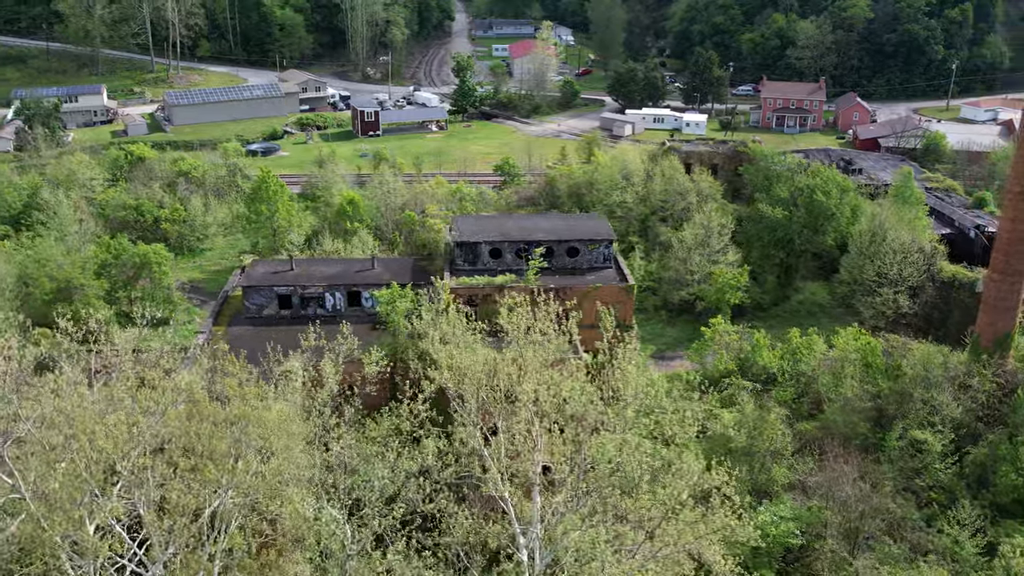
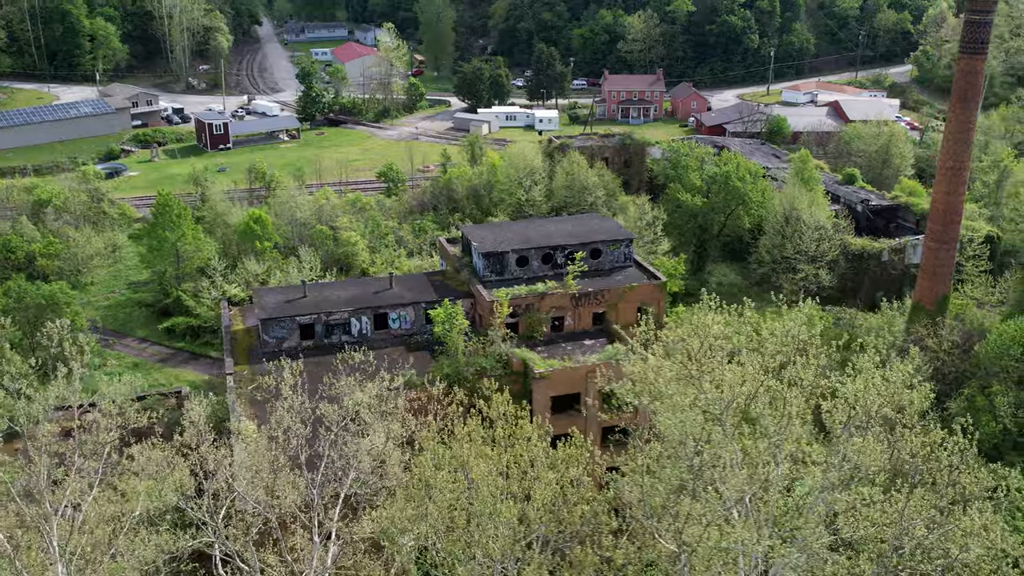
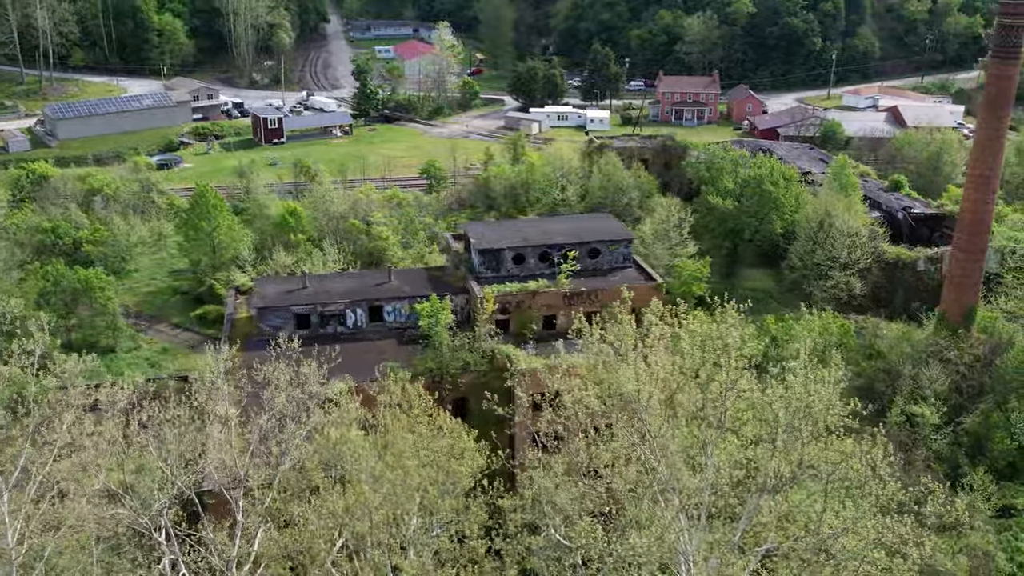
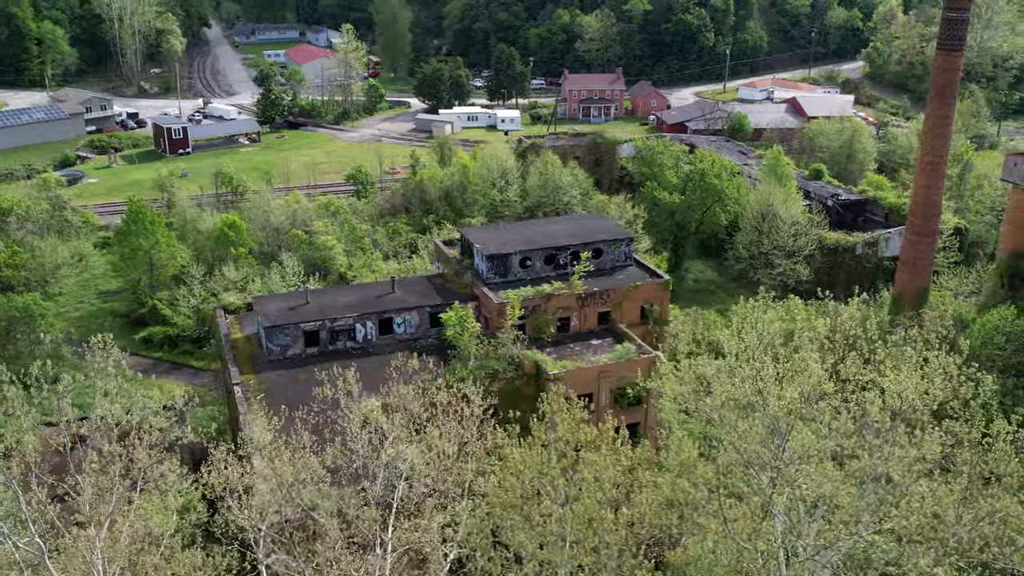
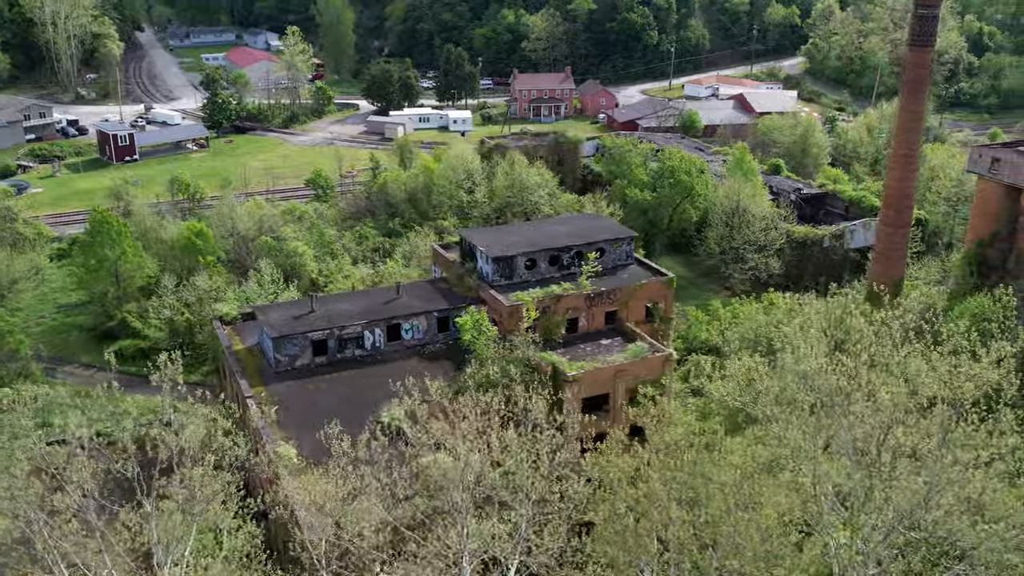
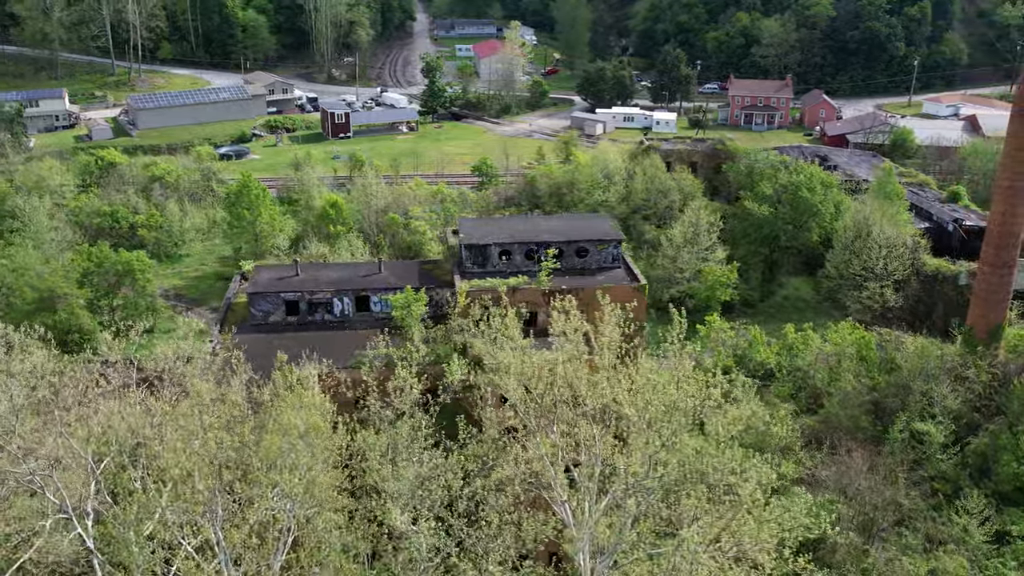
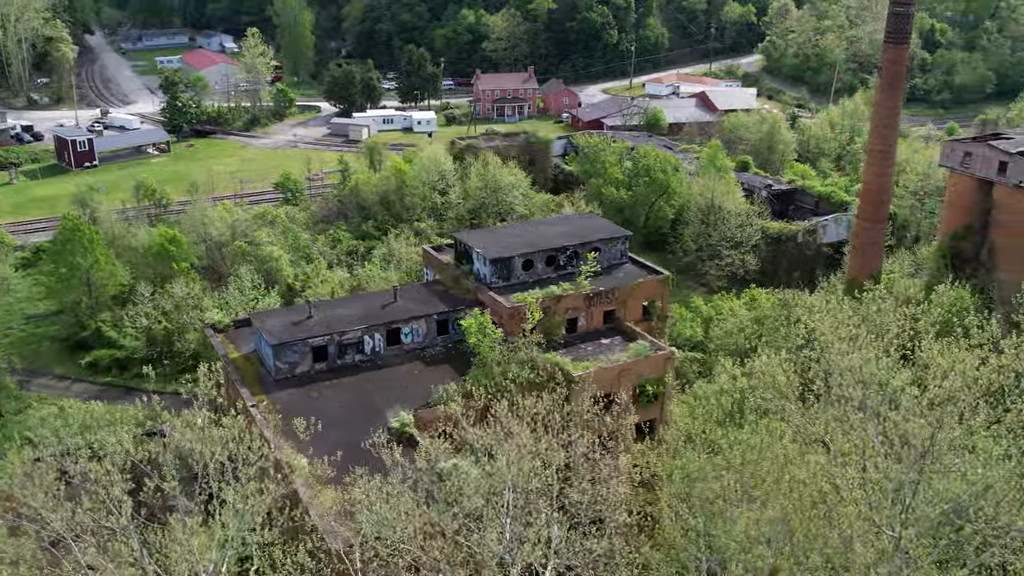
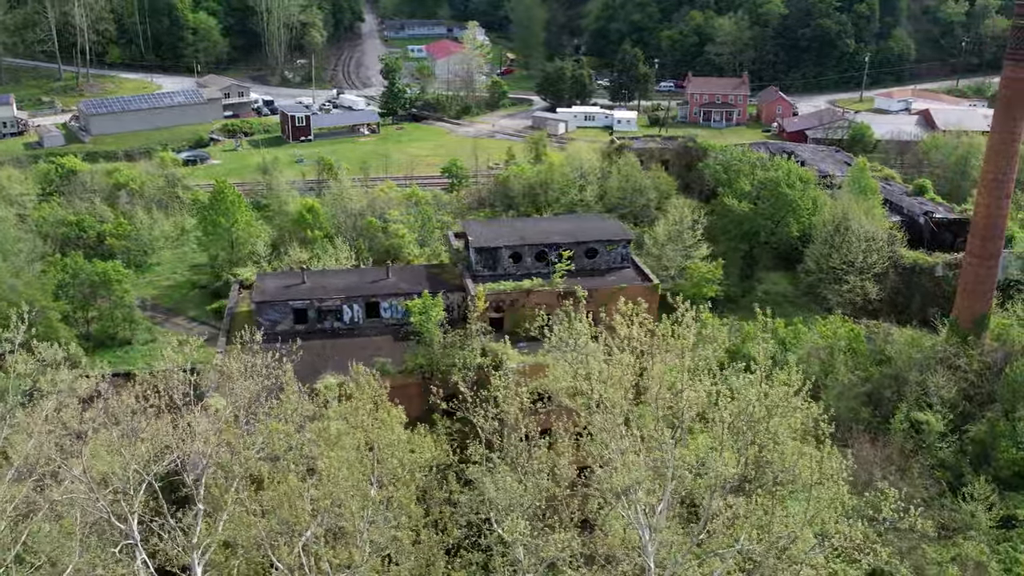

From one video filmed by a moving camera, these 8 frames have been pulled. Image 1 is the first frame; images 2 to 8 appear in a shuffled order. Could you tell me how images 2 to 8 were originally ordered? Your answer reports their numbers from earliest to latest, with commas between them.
6, 8, 3, 2, 4, 5, 7
